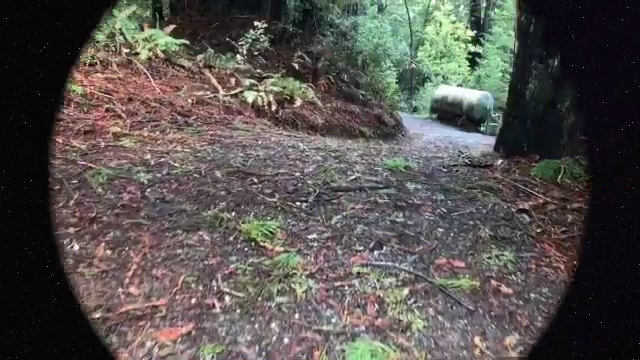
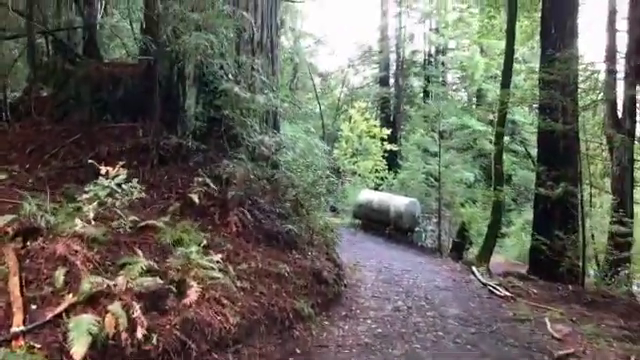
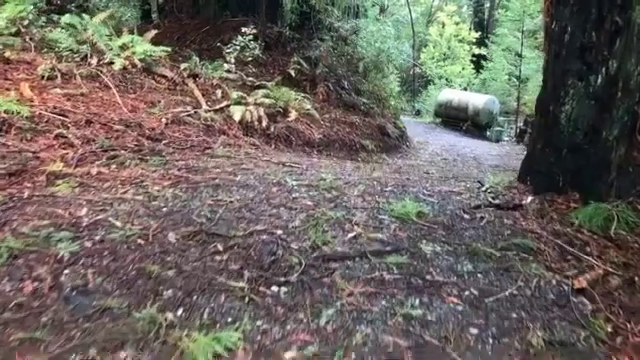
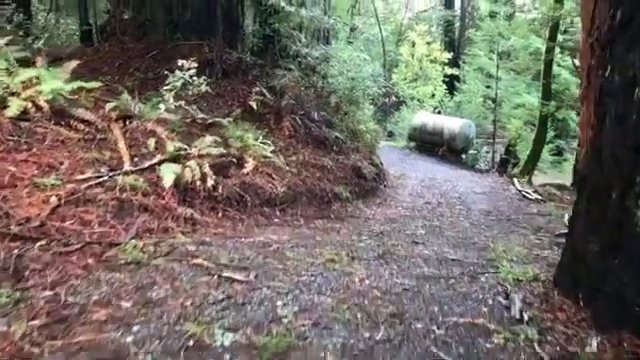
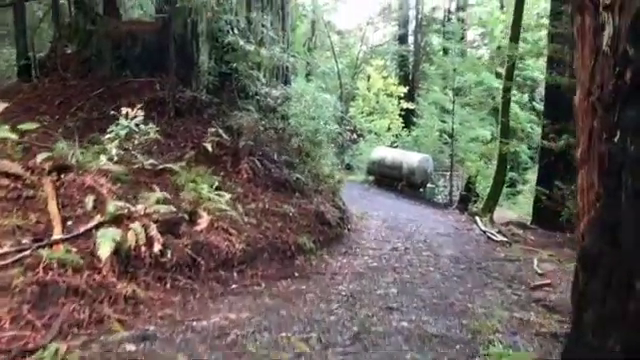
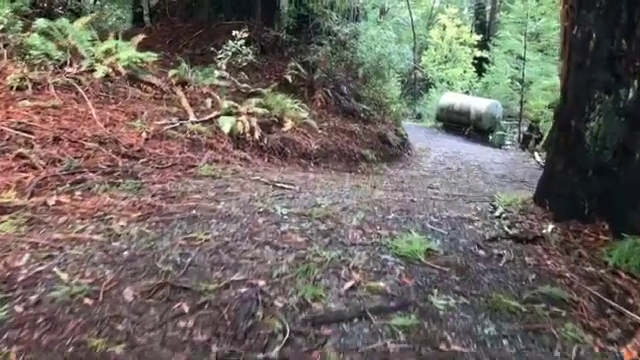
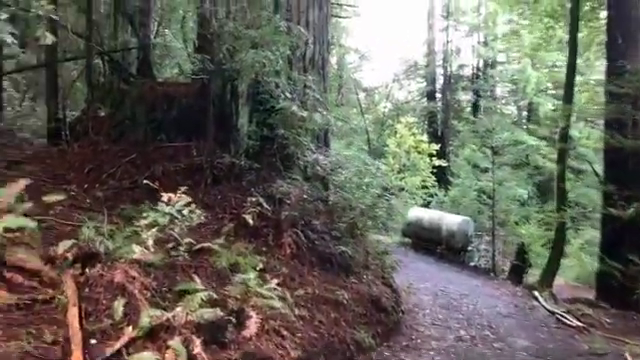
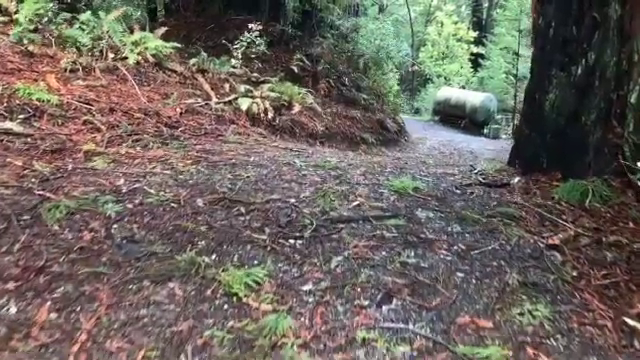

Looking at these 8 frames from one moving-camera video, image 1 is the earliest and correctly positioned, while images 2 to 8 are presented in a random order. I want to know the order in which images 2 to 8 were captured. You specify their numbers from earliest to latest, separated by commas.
8, 3, 6, 4, 5, 2, 7
